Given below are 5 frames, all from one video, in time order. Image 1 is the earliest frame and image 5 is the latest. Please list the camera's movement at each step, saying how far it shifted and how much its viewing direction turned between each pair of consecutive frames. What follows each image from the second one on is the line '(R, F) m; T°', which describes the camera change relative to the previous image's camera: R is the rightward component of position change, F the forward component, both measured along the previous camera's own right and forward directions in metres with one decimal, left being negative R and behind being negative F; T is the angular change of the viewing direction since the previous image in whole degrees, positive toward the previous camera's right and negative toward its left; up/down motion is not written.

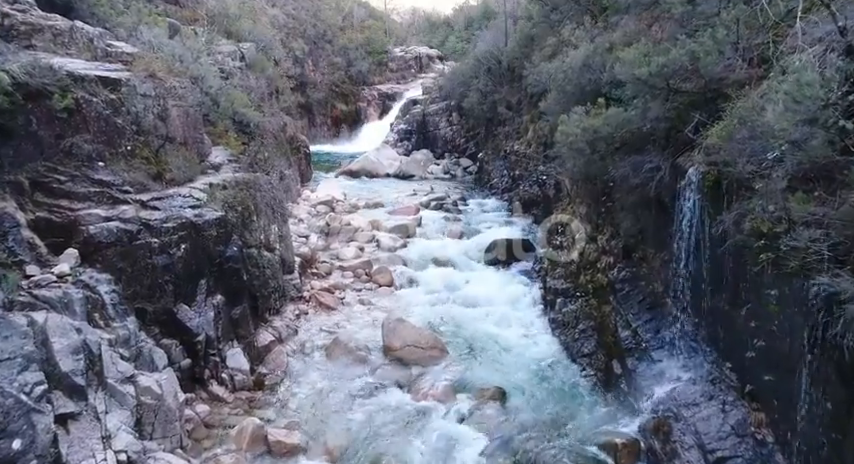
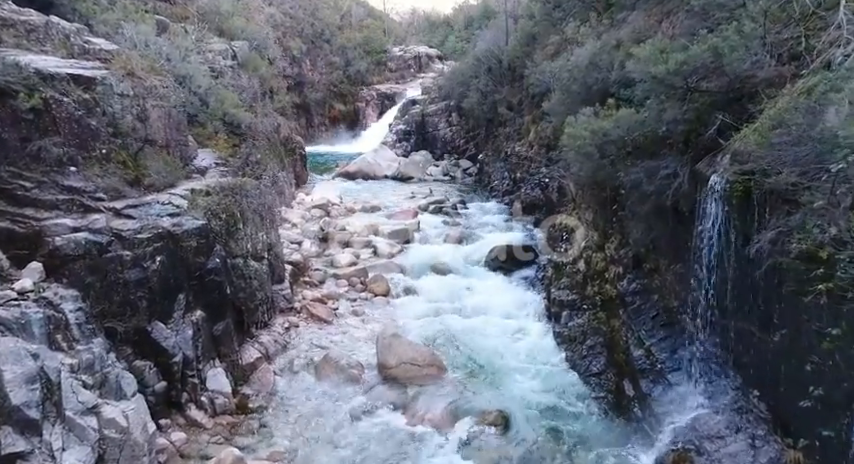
(0.0, +0.5) m; 0°
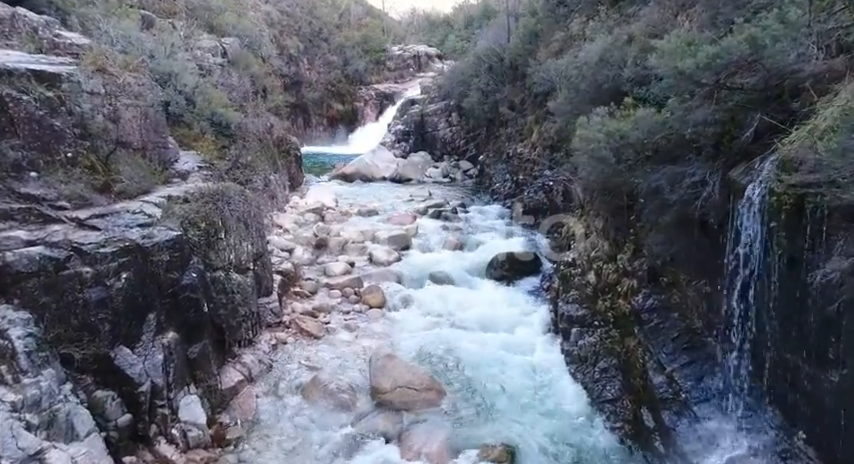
(0.0, +0.6) m; 0°
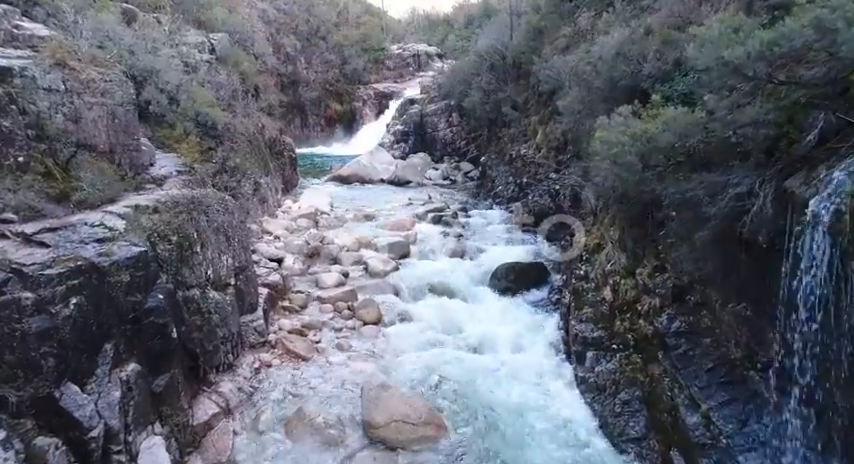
(0.0, +0.7) m; 0°
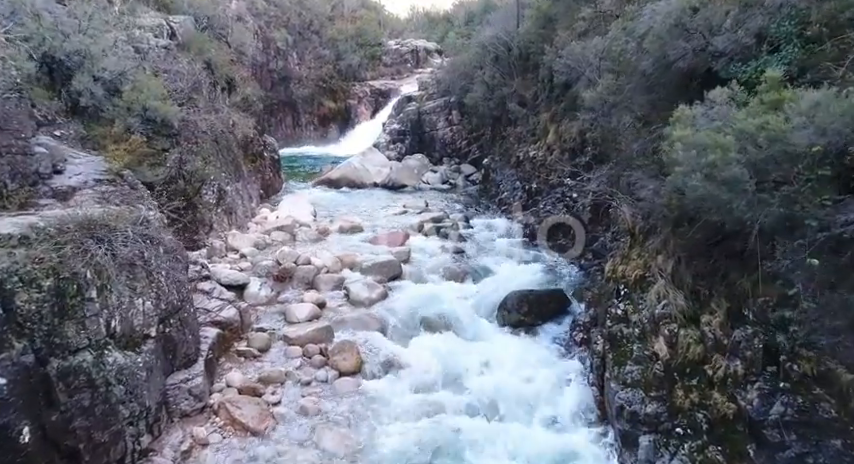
(+0.1, +1.7) m; 0°
